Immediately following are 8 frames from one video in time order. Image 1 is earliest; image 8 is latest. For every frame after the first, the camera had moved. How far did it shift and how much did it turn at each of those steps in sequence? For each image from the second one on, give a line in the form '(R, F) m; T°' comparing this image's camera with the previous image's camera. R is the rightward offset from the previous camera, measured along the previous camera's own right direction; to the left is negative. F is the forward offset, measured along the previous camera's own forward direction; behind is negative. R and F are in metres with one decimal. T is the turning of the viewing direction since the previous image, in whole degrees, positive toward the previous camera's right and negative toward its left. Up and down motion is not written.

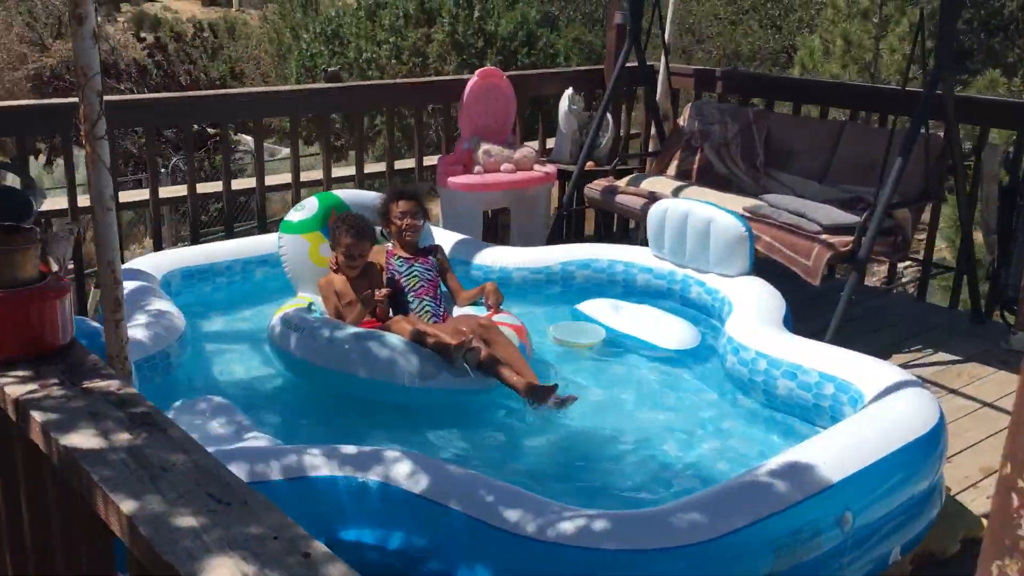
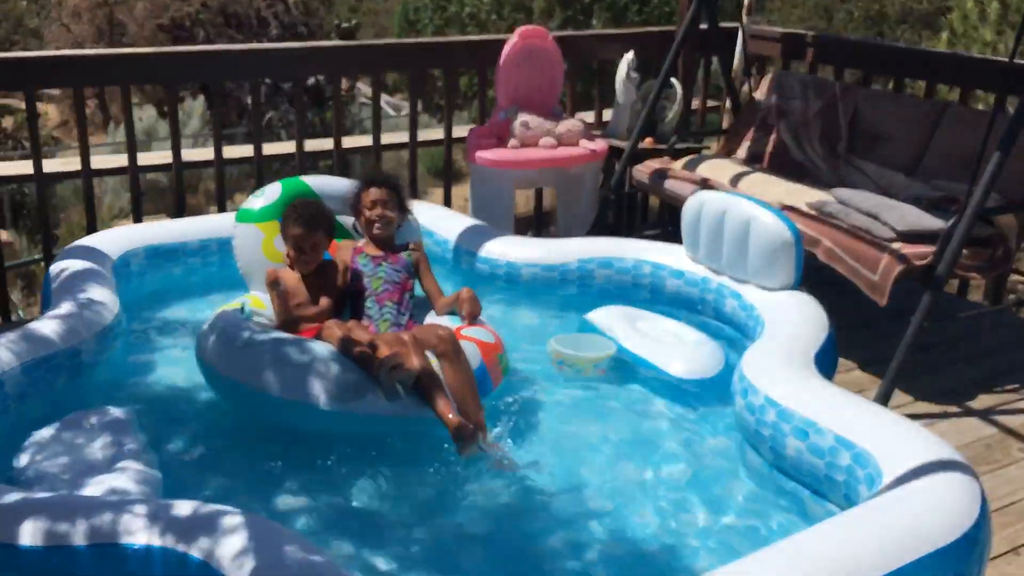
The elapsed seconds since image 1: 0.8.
(+0.7, +0.9) m; -8°
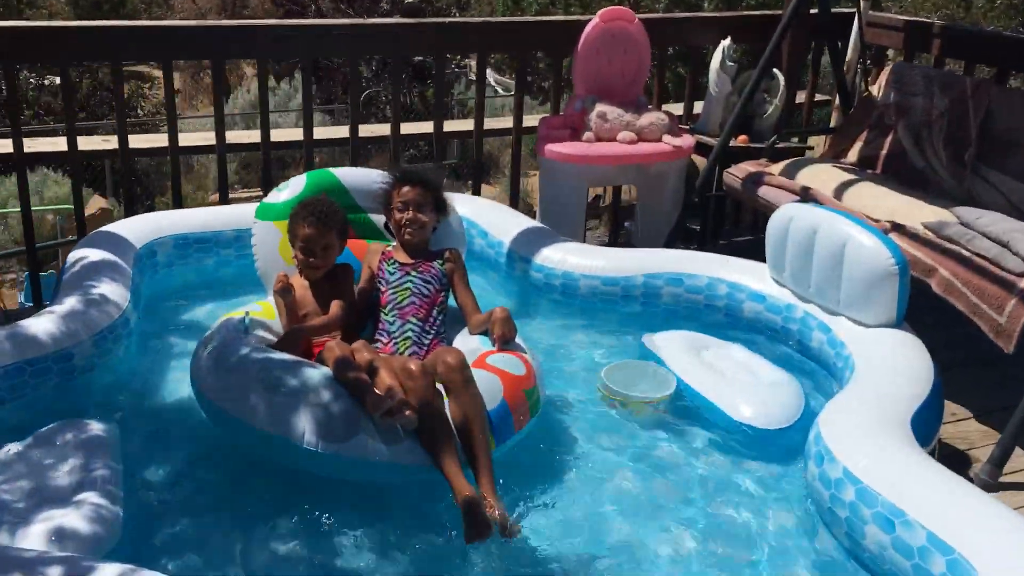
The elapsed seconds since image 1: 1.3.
(+0.2, +0.6) m; -6°
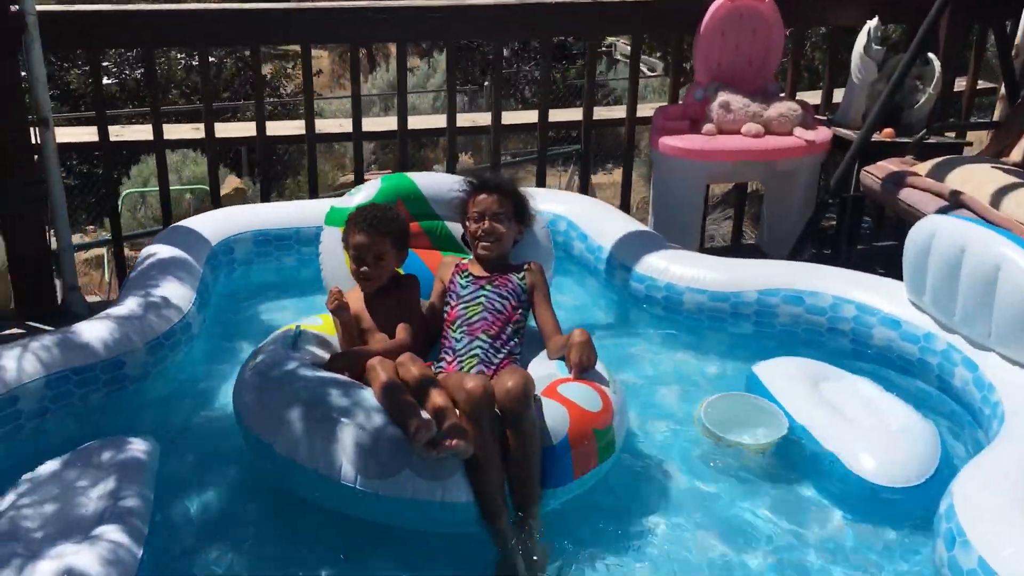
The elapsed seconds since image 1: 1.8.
(+0.2, +0.5) m; -9°
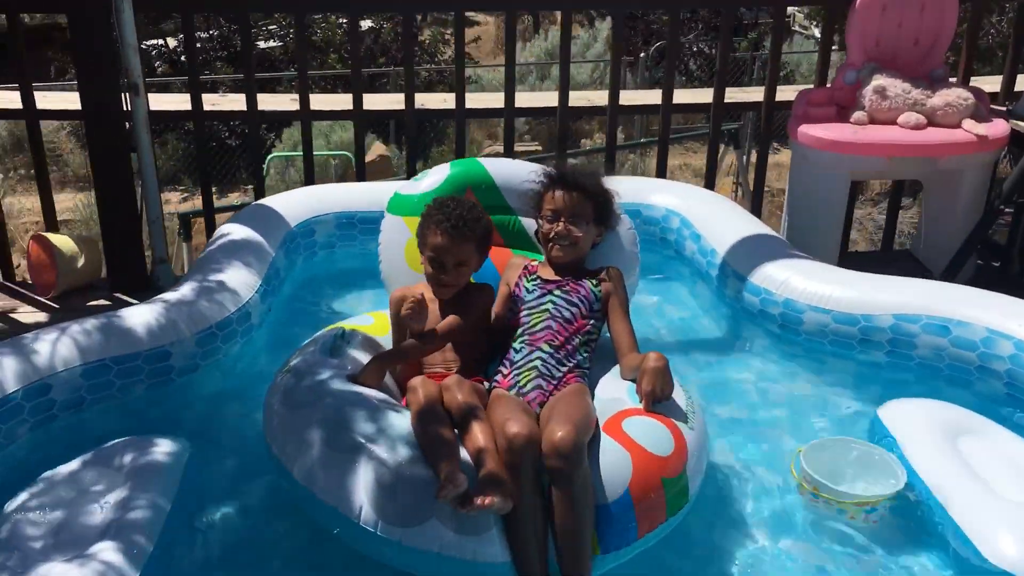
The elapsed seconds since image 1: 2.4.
(+0.2, +0.5) m; -9°
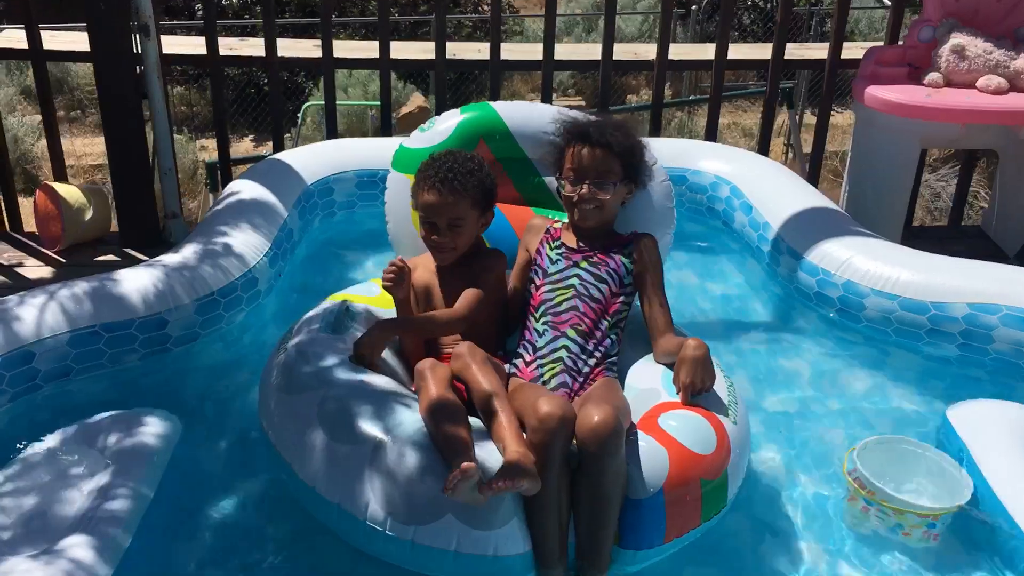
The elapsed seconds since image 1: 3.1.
(0.0, +0.3) m; -2°
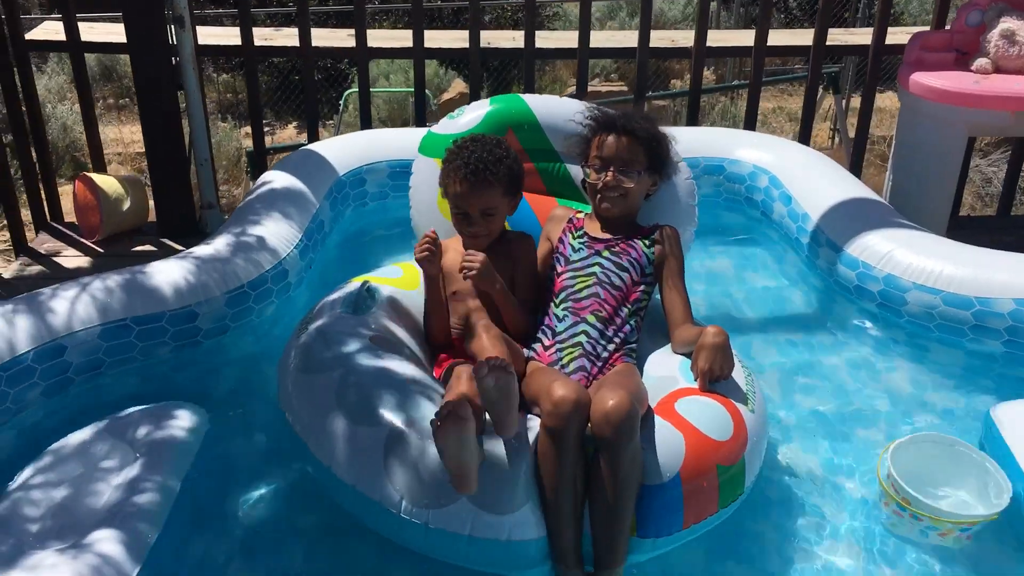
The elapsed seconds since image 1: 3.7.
(0.0, 0.0) m; -3°
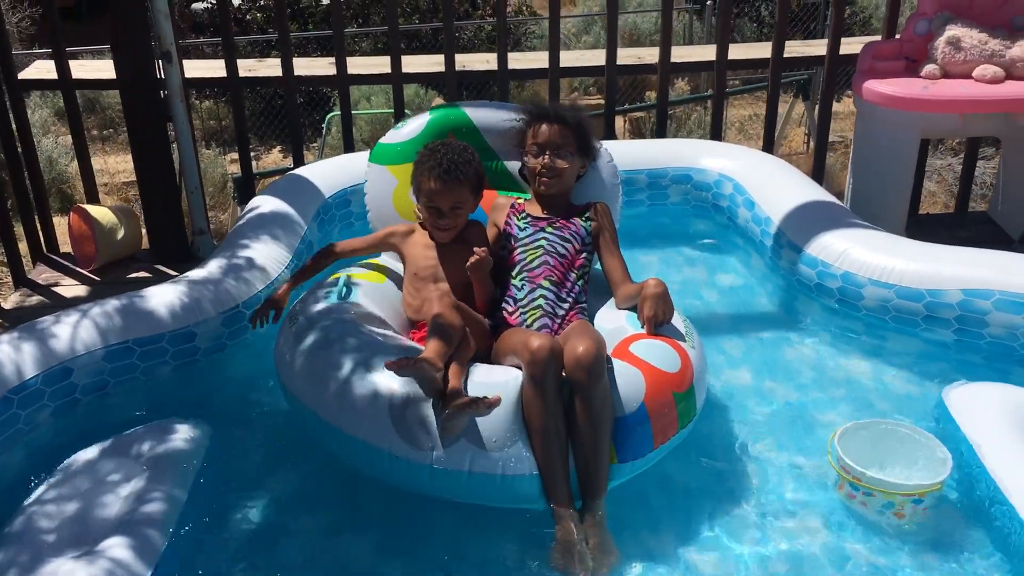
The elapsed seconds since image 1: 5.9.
(0.0, -0.2) m; +1°
